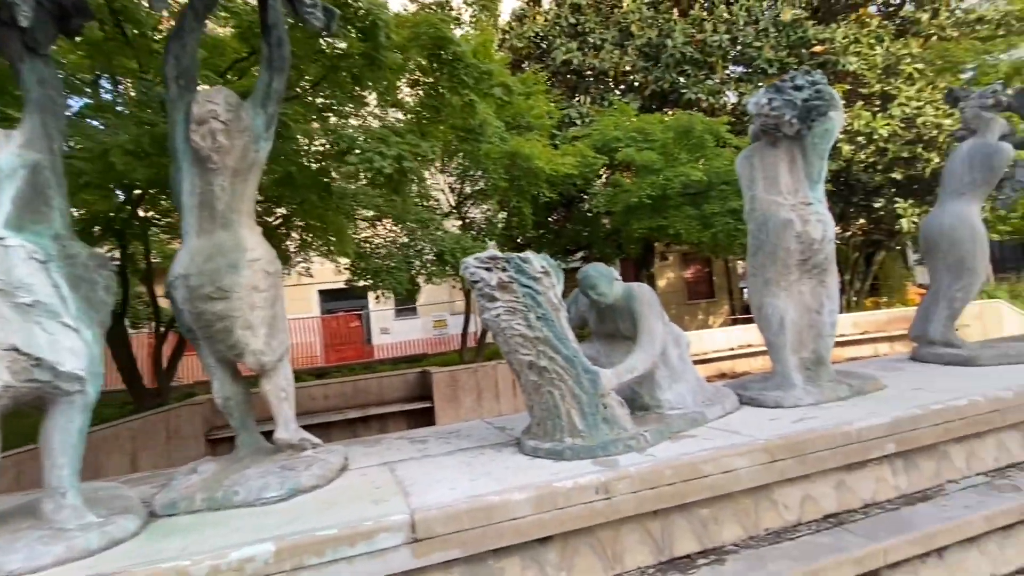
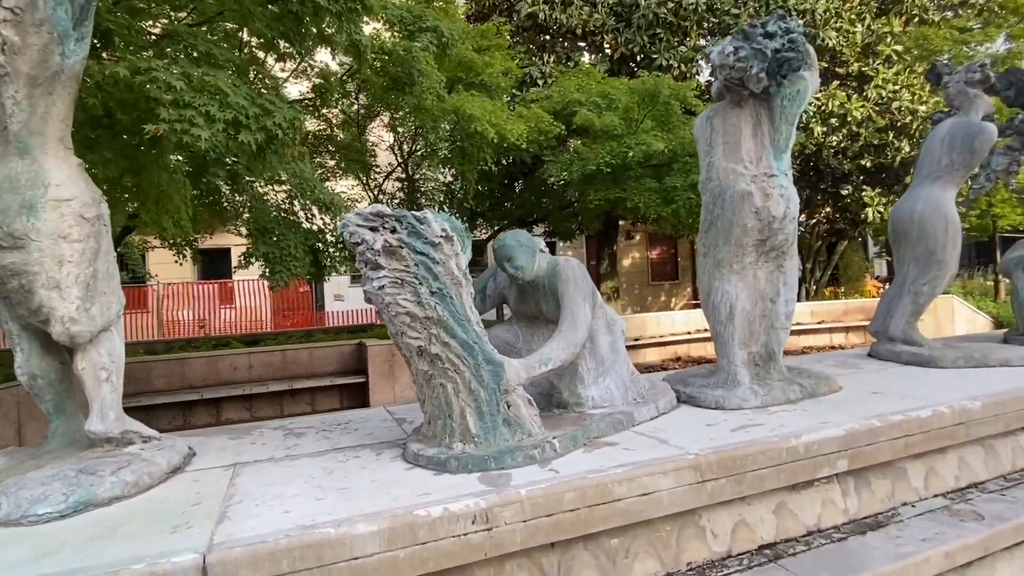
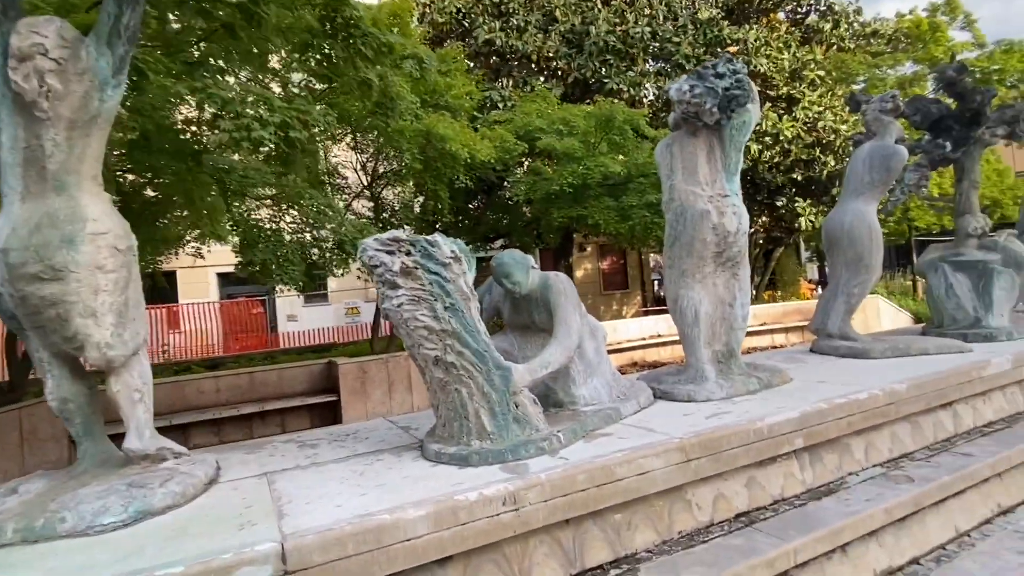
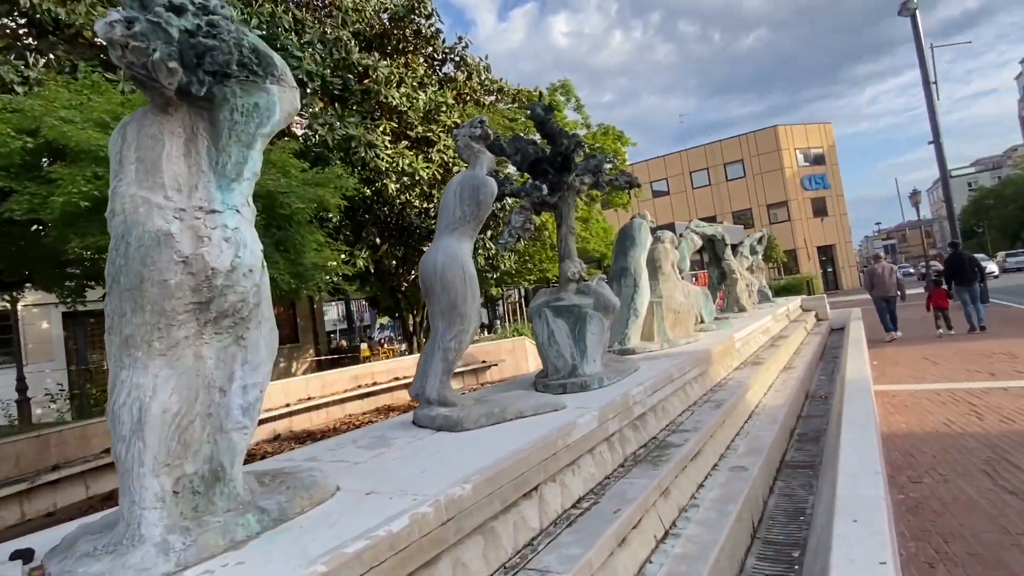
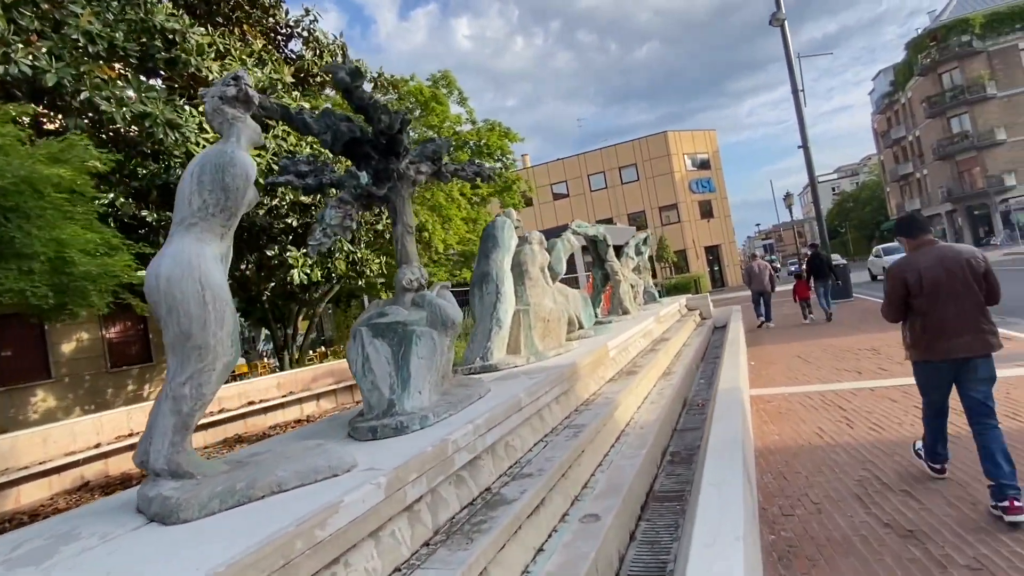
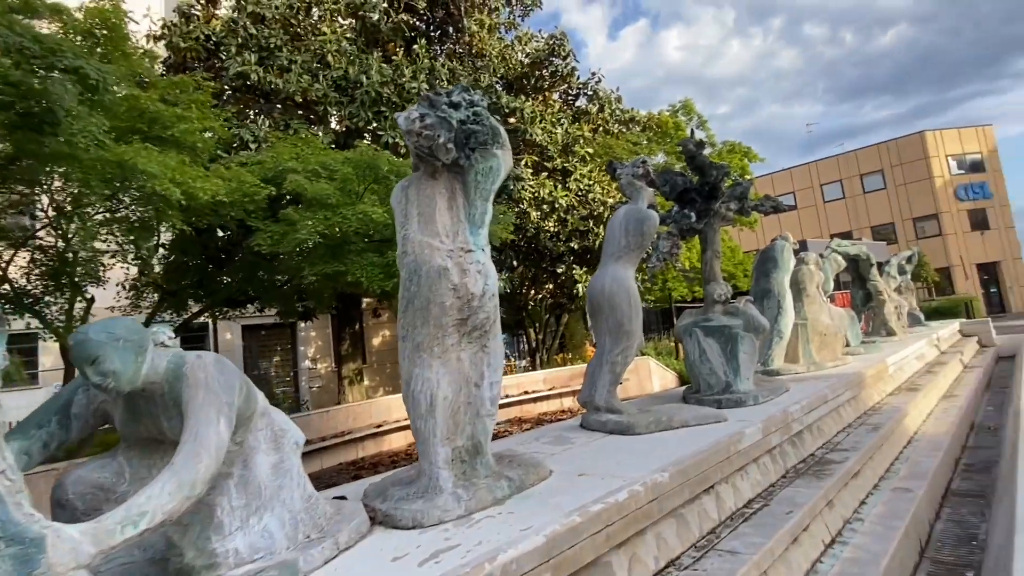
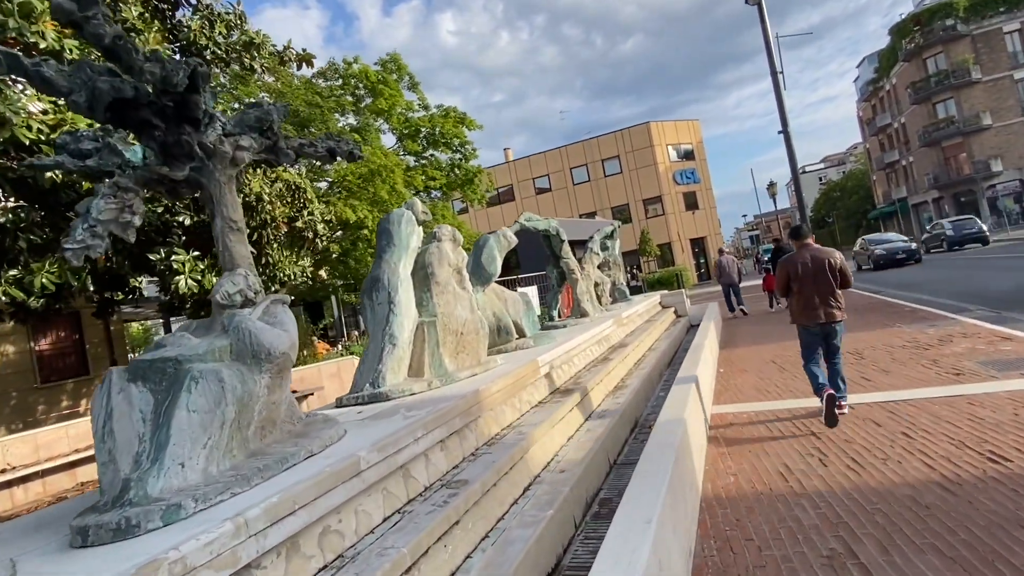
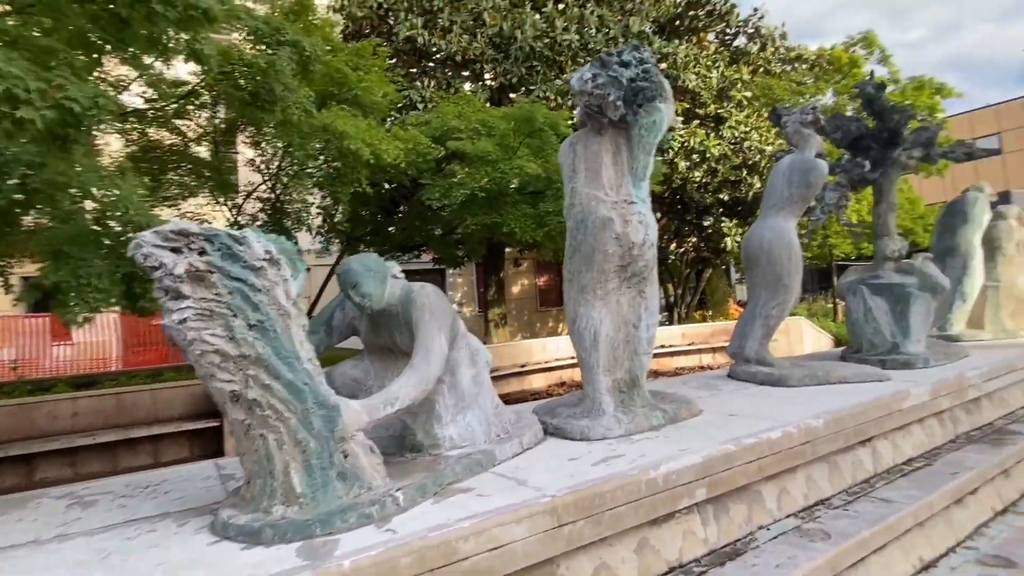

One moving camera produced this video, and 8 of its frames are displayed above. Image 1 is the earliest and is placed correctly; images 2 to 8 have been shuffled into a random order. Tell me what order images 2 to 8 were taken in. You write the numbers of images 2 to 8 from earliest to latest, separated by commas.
3, 2, 8, 6, 4, 5, 7
